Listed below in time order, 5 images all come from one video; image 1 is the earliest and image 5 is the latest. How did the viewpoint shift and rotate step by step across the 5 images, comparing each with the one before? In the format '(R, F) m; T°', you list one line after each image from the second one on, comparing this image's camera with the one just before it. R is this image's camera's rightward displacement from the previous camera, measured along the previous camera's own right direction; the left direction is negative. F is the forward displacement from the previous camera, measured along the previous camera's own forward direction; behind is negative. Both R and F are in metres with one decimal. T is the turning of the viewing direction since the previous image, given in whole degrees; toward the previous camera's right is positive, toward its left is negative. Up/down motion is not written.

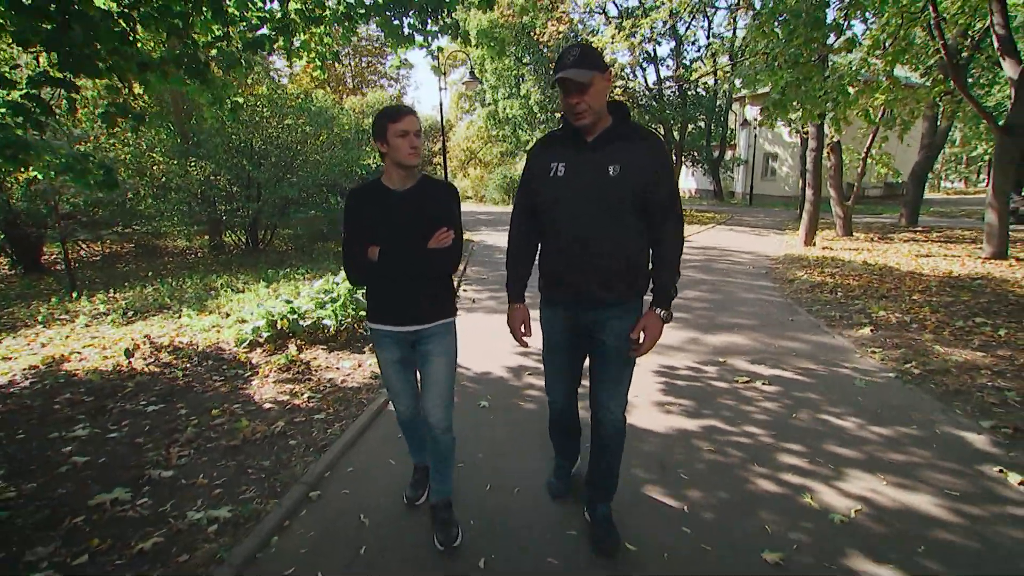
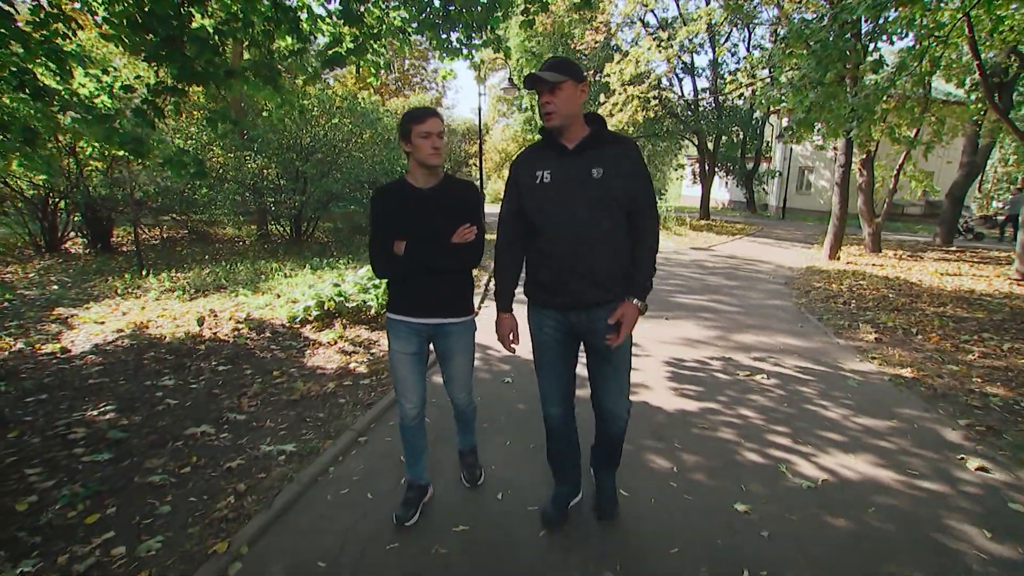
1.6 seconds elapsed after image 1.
(0.0, -0.5) m; -3°
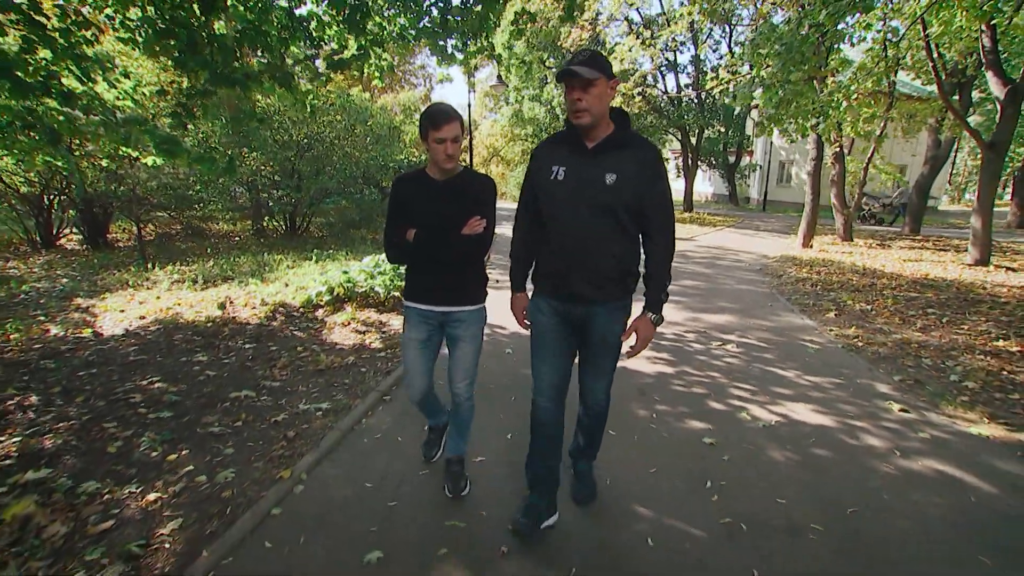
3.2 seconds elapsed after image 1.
(-0.1, -0.6) m; +1°
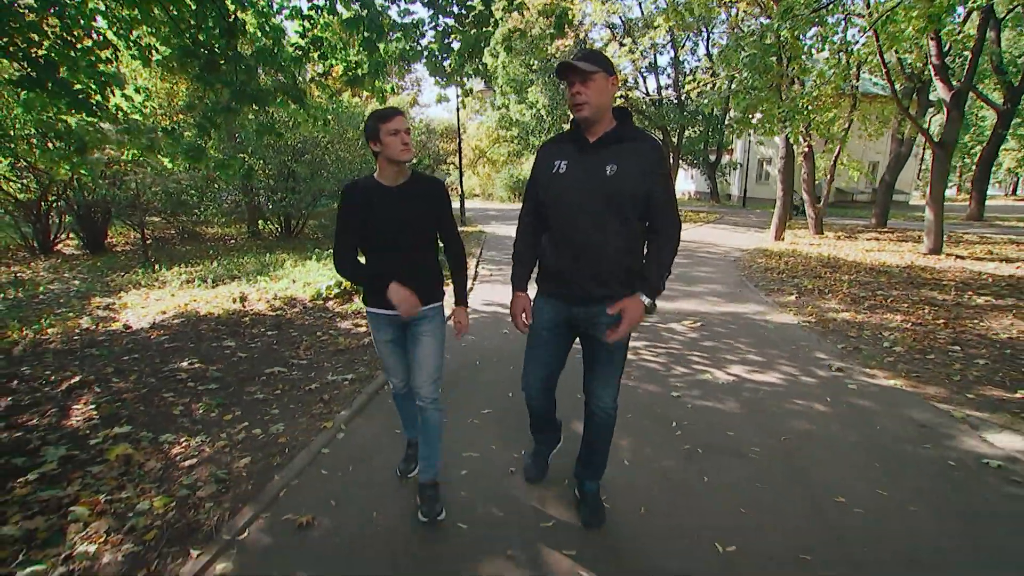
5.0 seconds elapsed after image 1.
(-0.1, -0.7) m; +1°
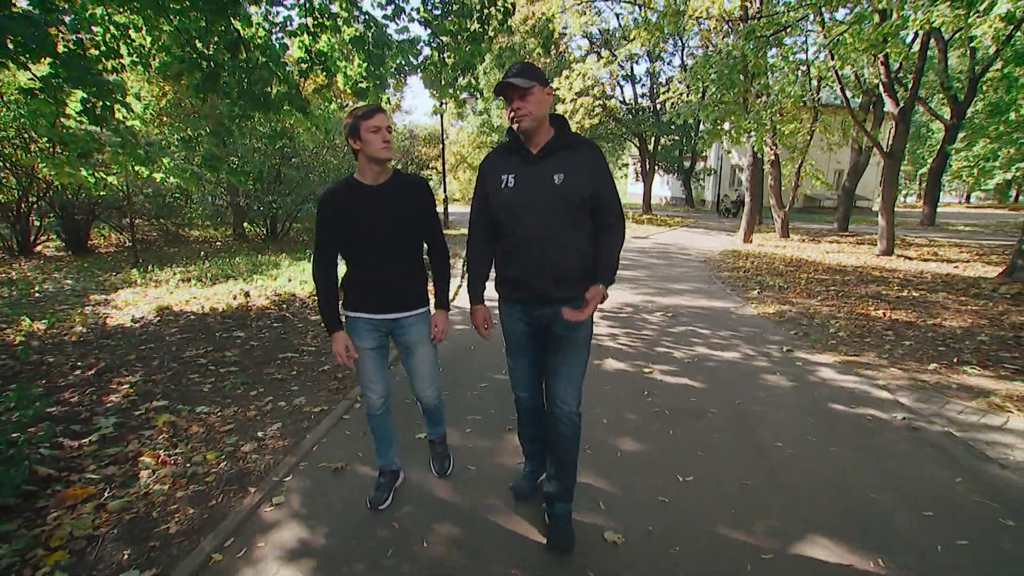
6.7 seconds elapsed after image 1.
(-0.1, -0.6) m; +2°
